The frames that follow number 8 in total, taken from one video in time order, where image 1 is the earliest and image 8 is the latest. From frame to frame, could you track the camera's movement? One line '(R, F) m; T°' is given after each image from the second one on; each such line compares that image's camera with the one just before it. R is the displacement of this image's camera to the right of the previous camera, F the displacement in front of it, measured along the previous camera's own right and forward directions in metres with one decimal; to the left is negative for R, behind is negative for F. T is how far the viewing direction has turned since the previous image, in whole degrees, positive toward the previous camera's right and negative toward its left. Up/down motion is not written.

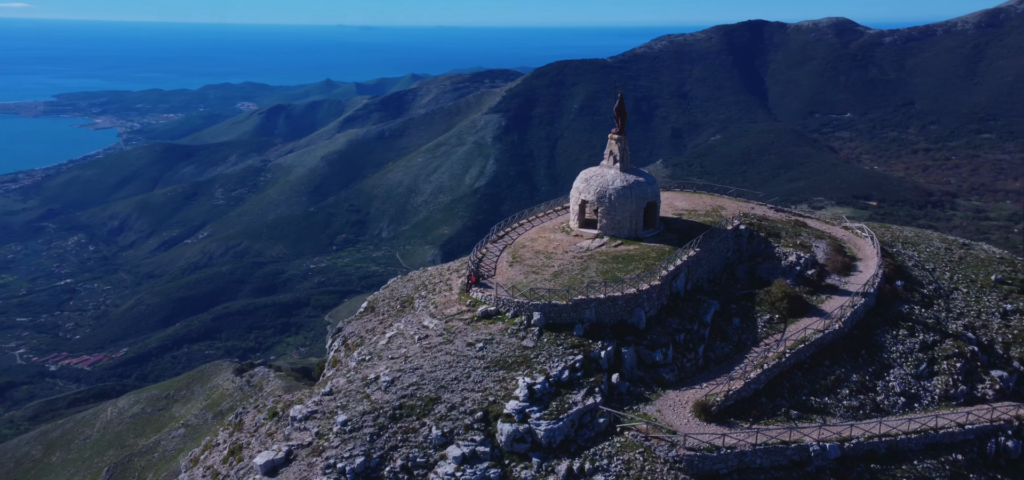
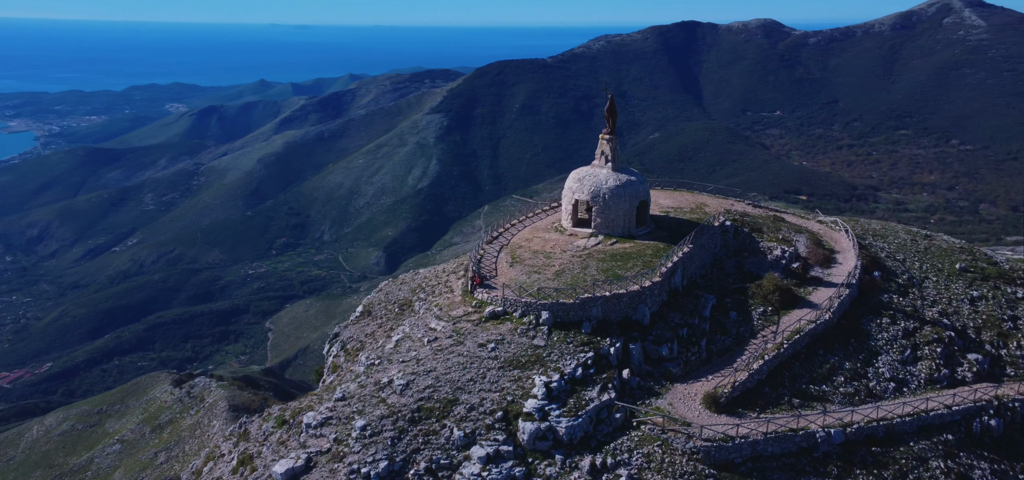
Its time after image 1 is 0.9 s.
(-2.0, -0.2) m; +5°
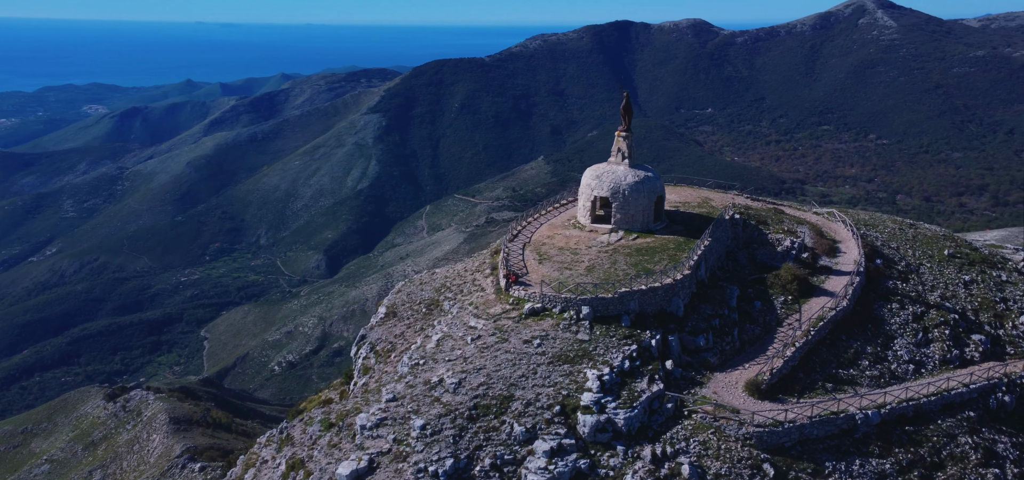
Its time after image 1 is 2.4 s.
(-3.2, -0.1) m; +5°
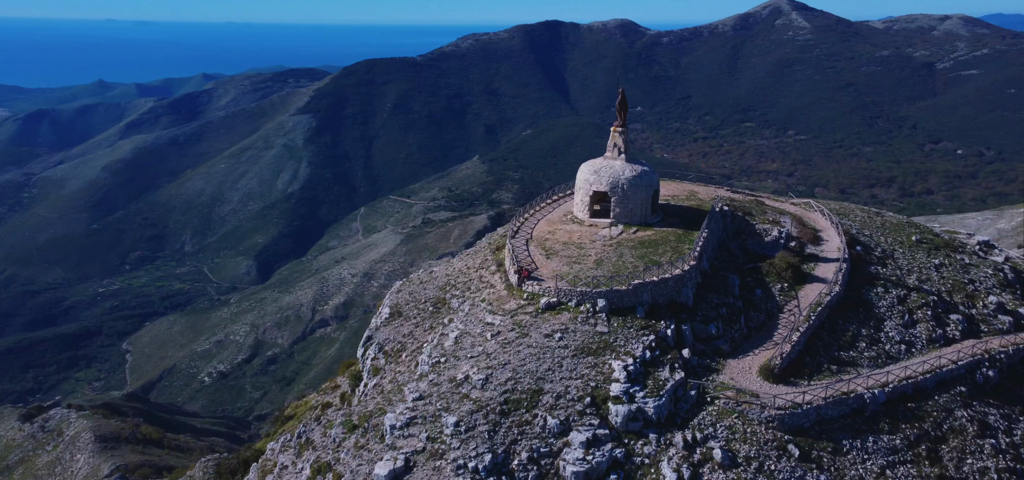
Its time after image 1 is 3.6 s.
(-2.6, 0.0) m; +5°
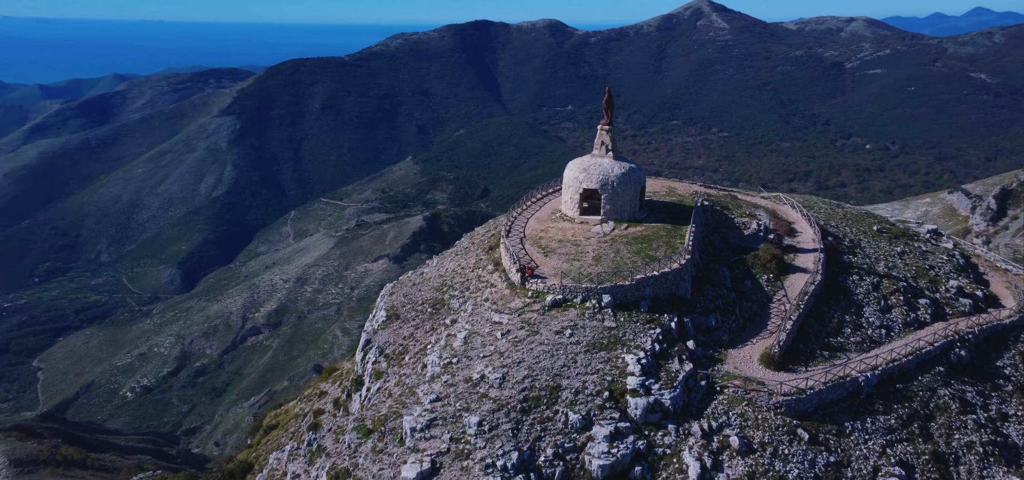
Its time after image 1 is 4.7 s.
(-2.4, +0.1) m; +6°
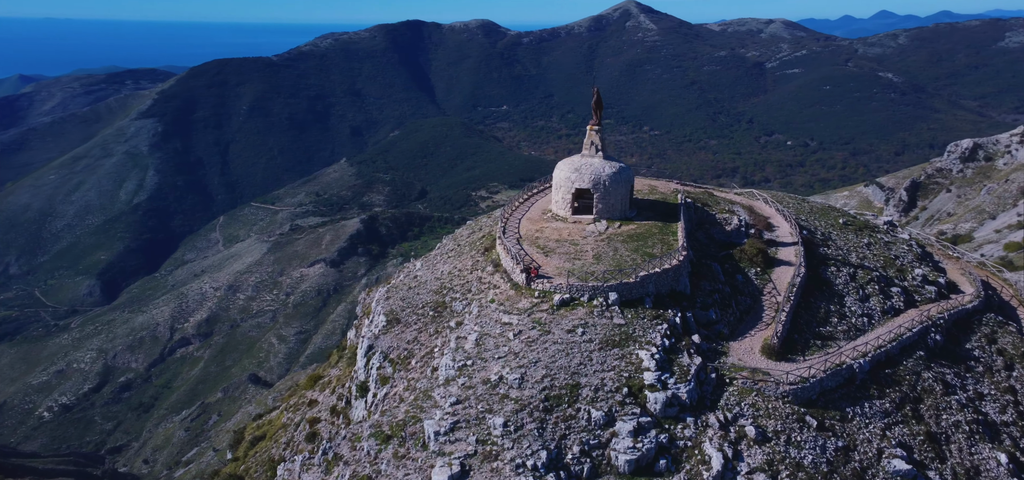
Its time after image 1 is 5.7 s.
(-2.4, +0.1) m; +5°
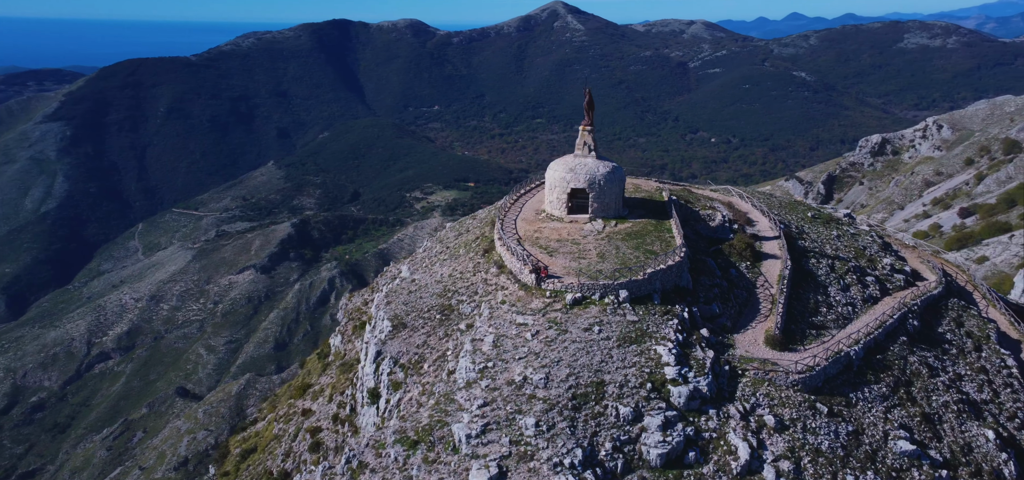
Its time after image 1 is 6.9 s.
(-2.6, +0.2) m; +6°
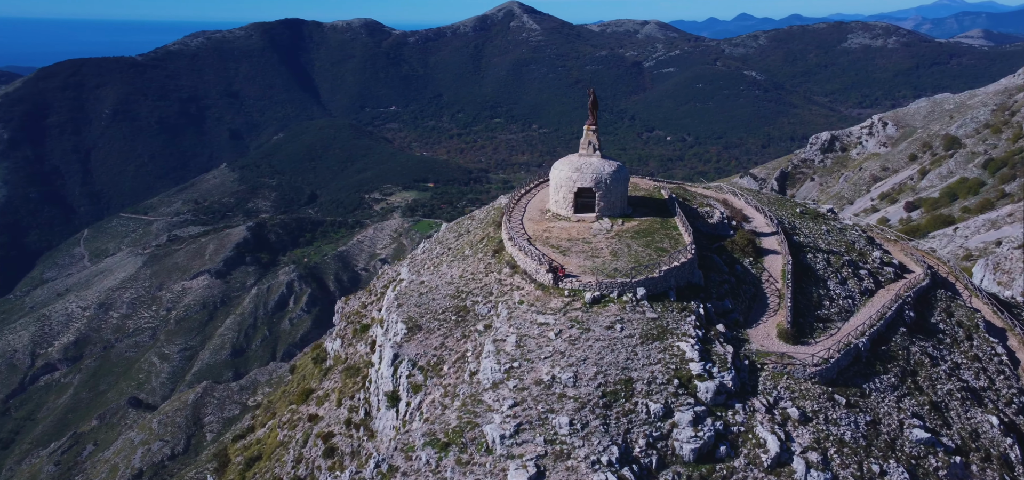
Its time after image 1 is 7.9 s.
(-2.0, +0.2) m; +4°
